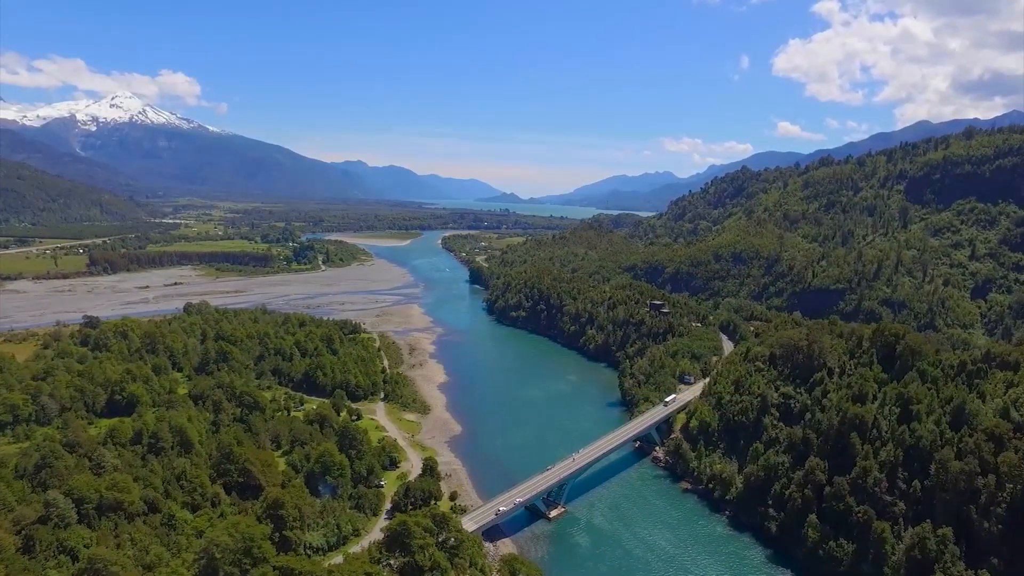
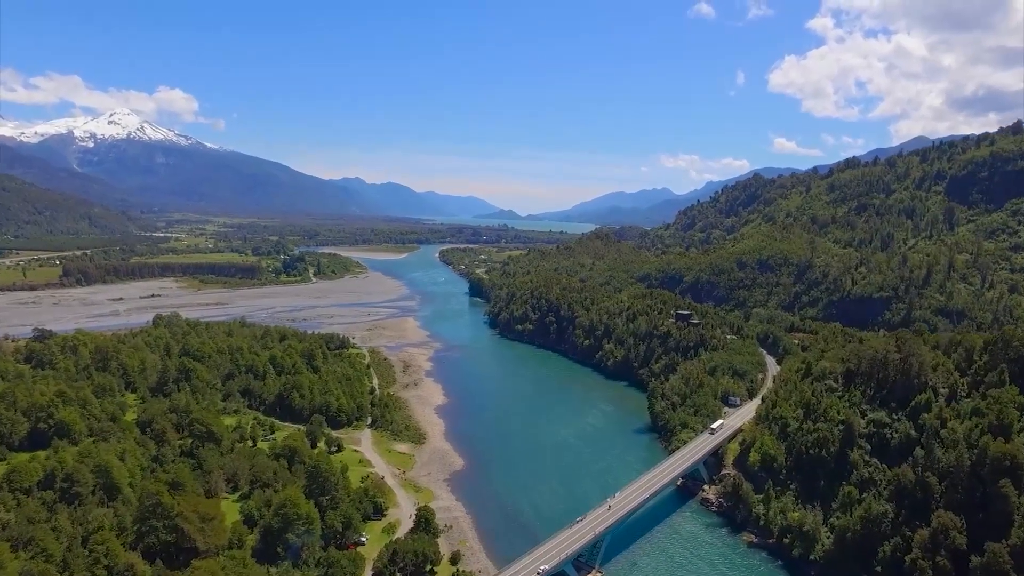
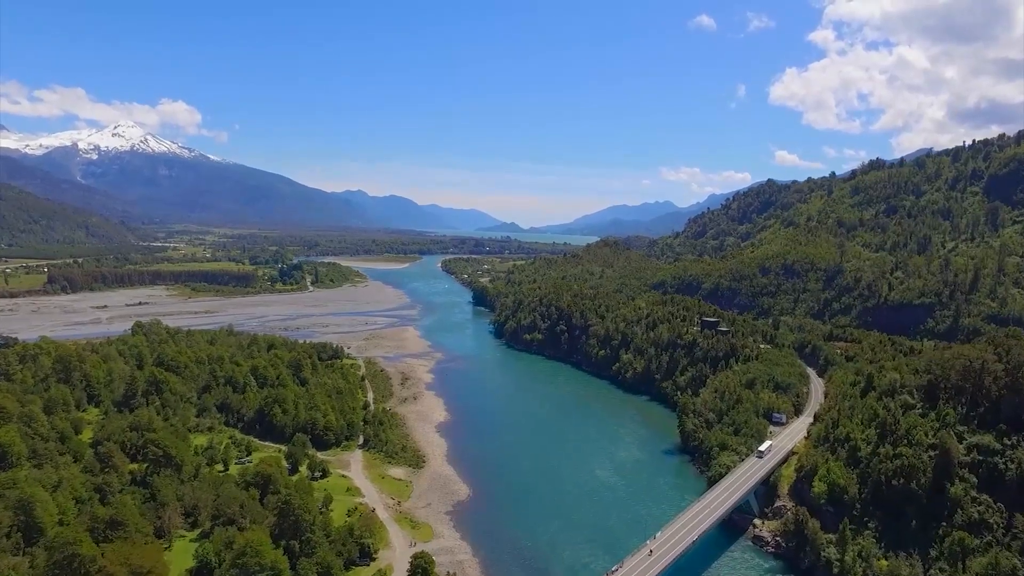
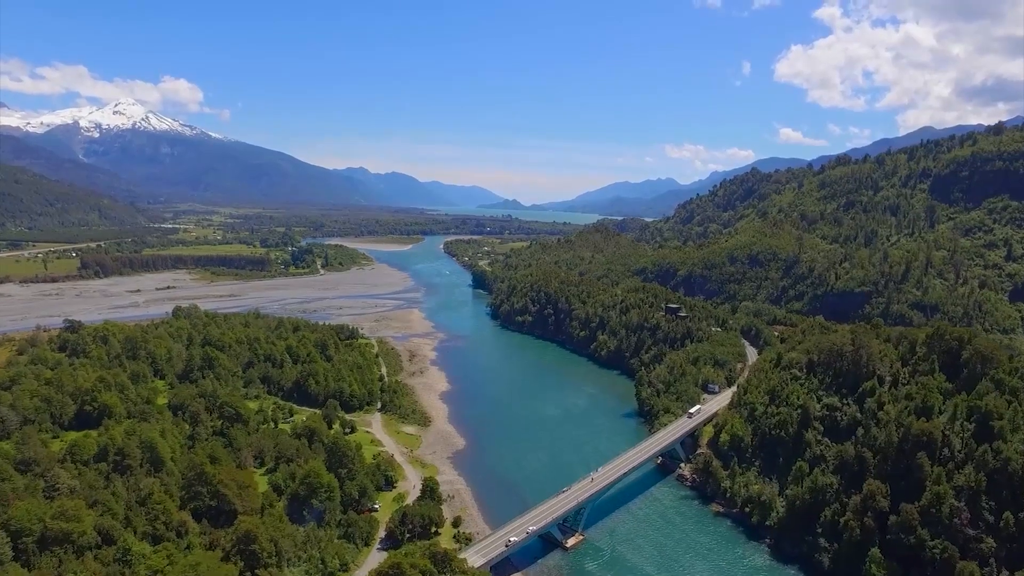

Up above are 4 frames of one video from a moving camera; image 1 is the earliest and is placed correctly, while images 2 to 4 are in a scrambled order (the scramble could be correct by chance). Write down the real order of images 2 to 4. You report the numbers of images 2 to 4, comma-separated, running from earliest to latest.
4, 2, 3
